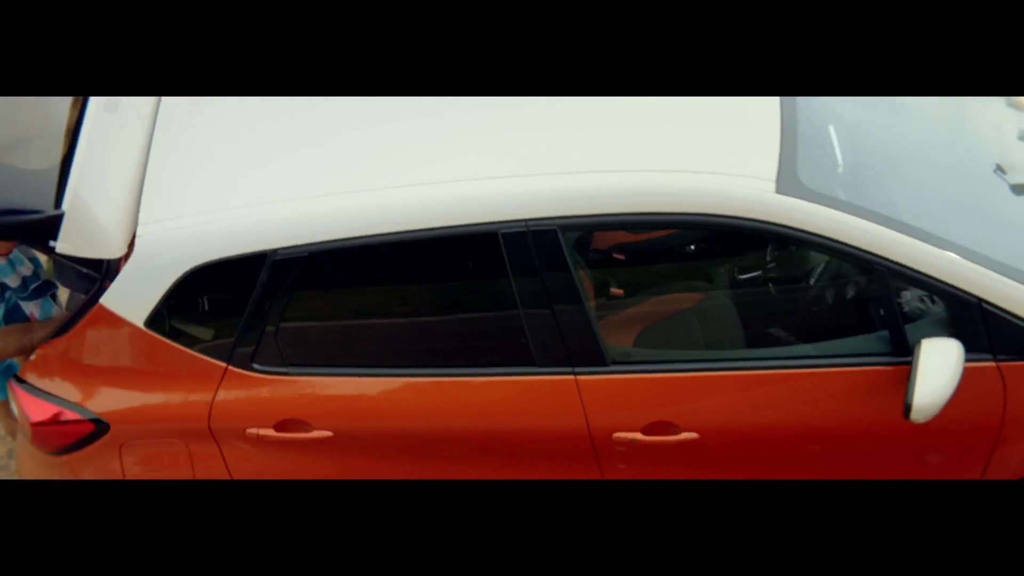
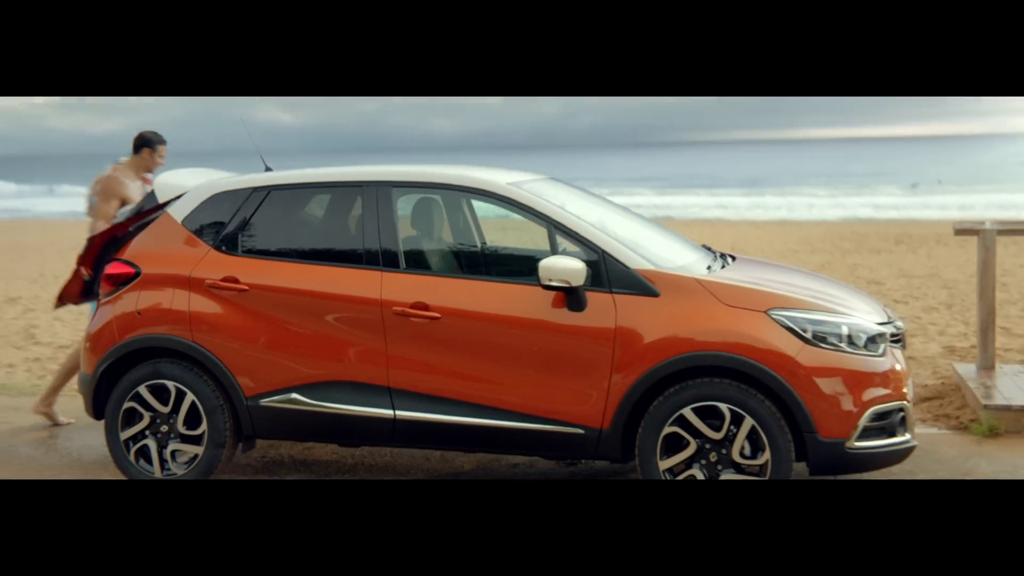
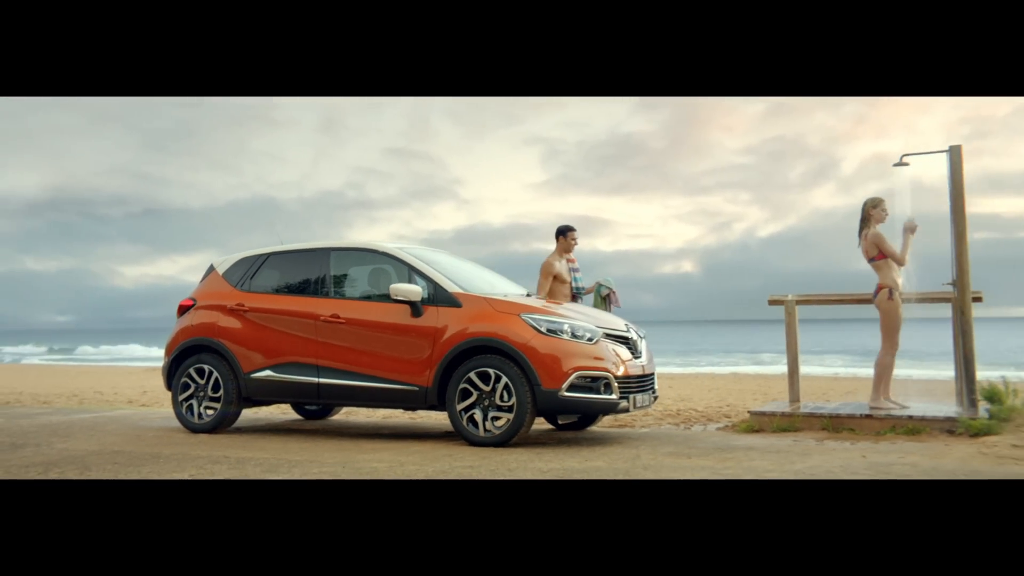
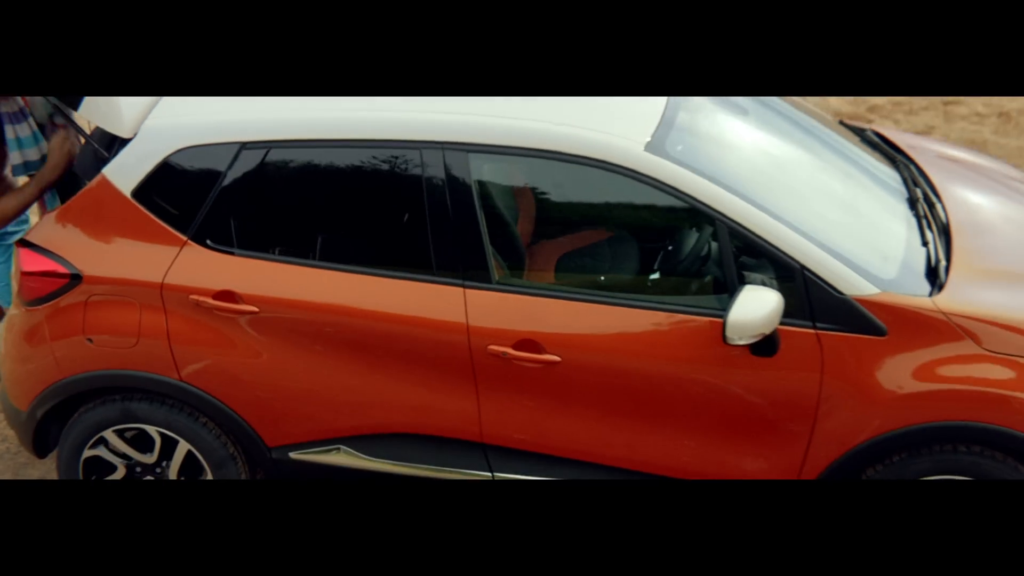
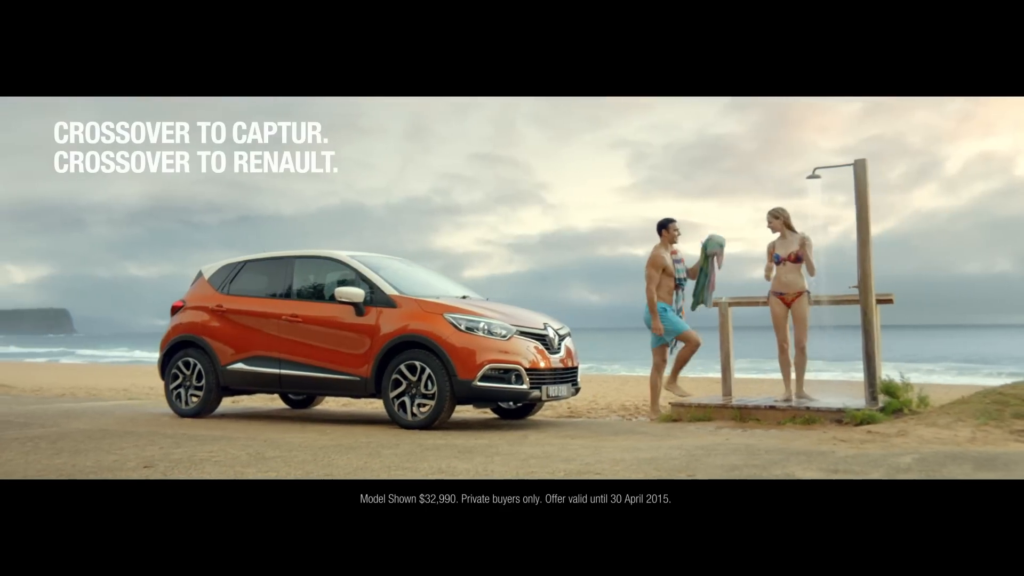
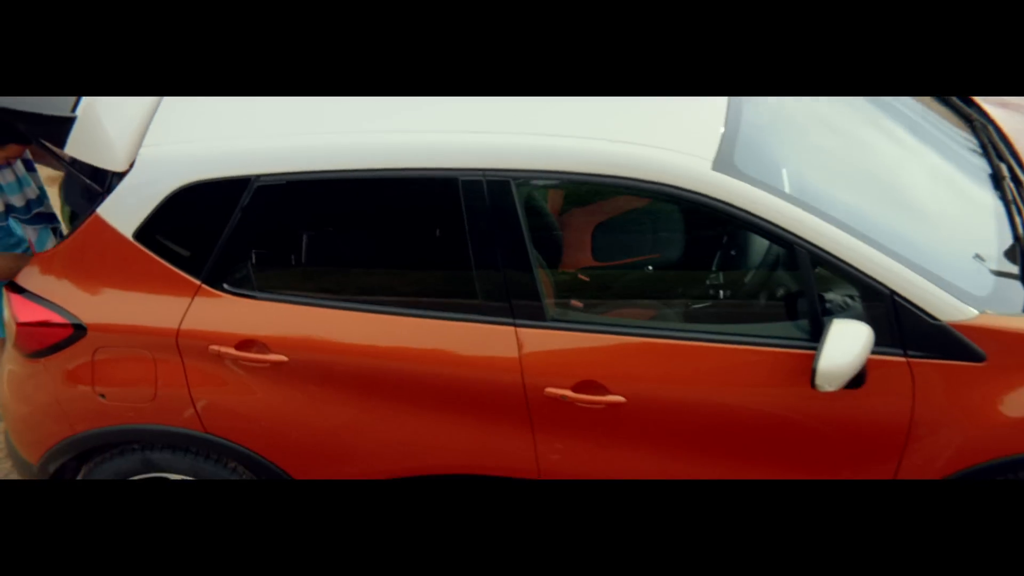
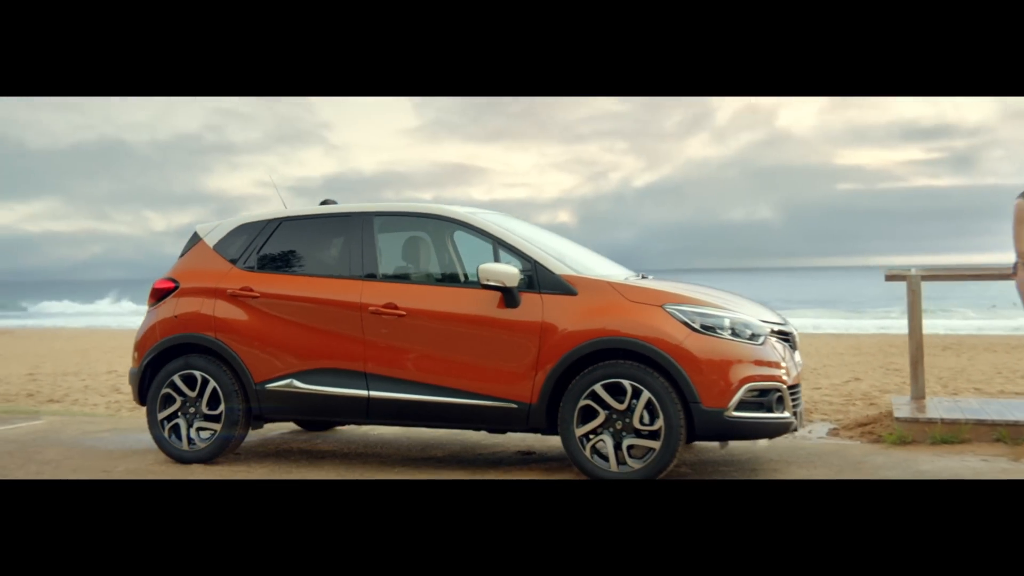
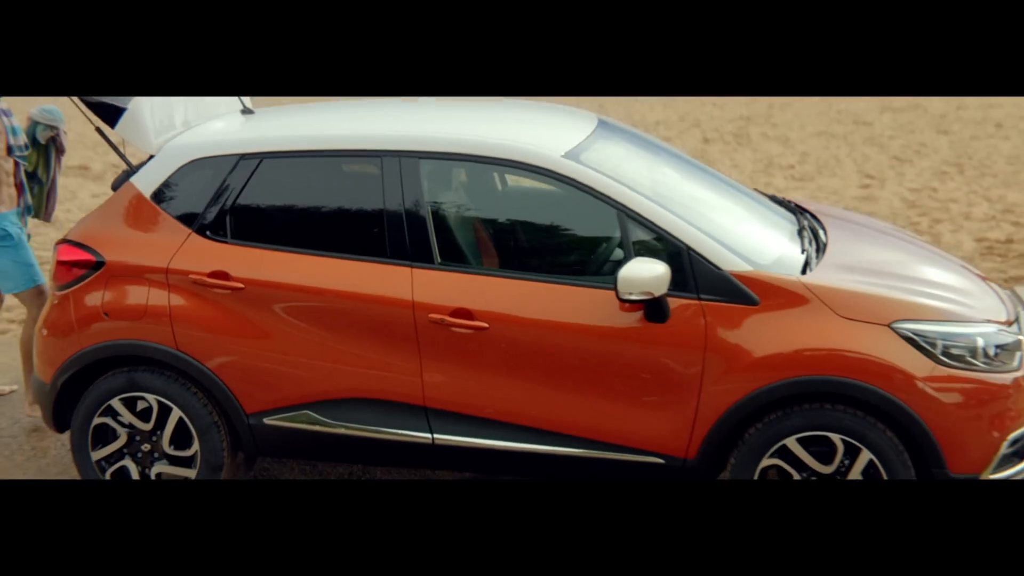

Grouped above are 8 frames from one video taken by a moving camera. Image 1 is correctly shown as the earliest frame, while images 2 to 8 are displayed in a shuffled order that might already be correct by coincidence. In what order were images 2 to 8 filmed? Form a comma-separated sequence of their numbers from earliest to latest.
6, 4, 8, 2, 7, 3, 5
